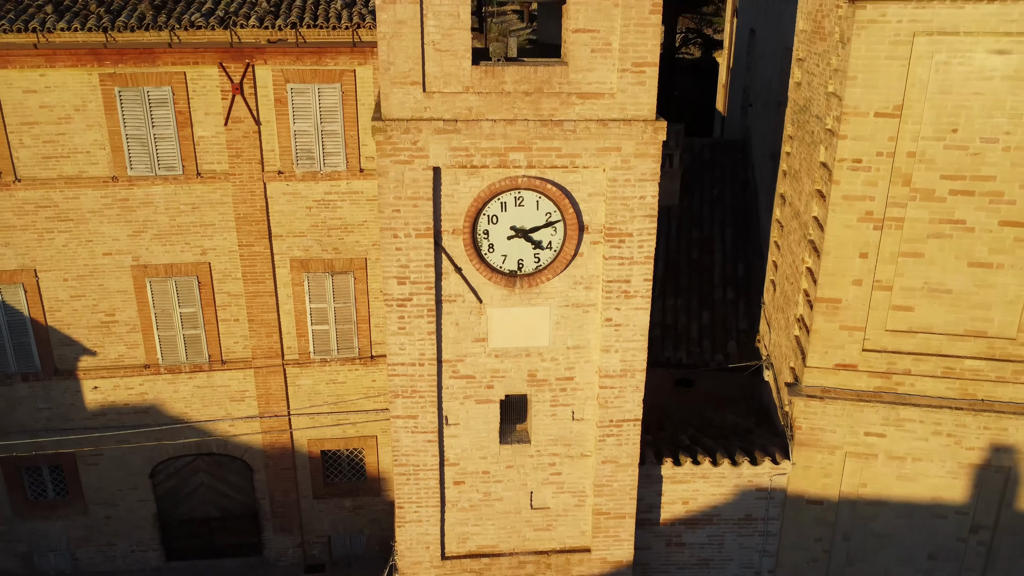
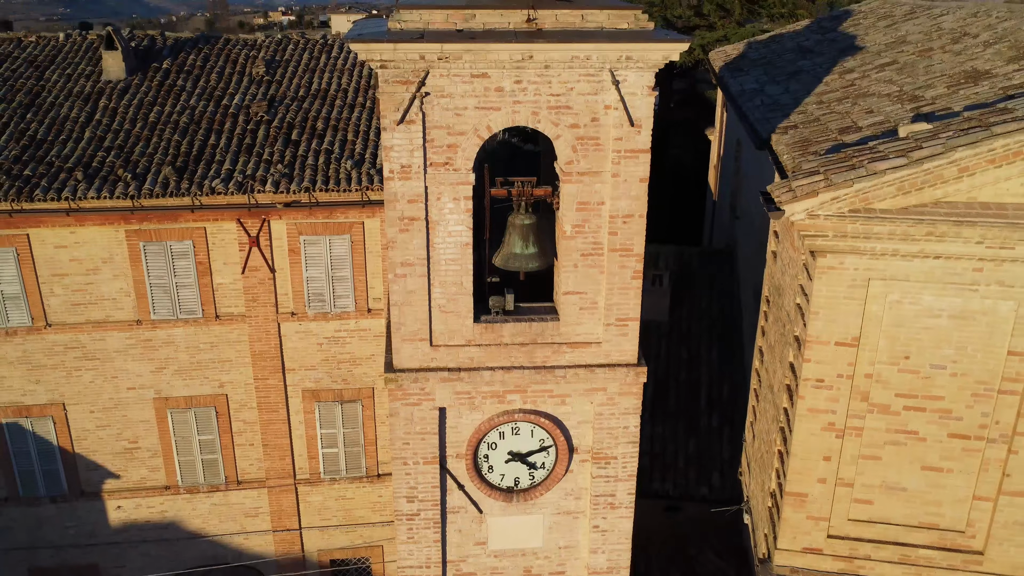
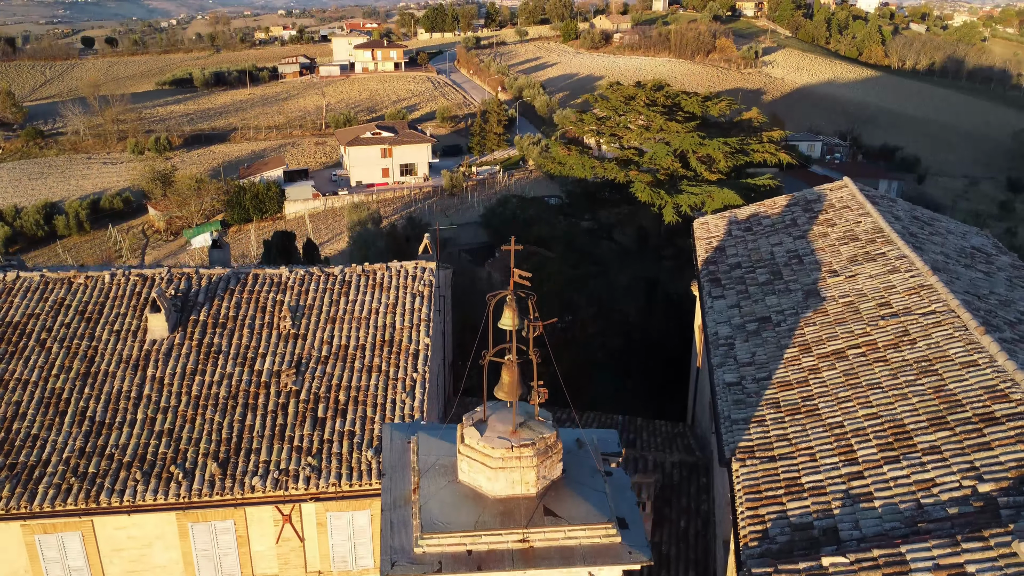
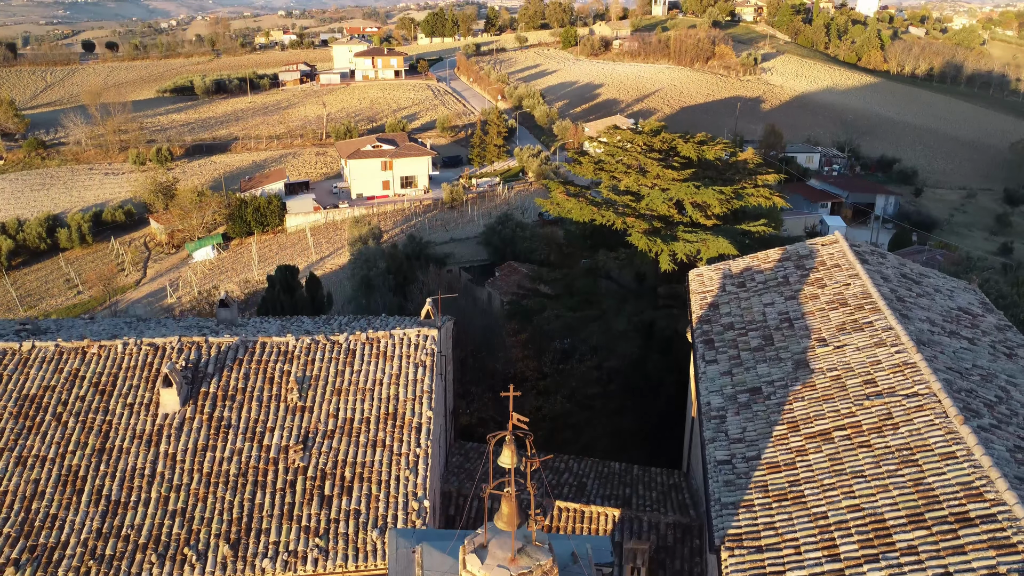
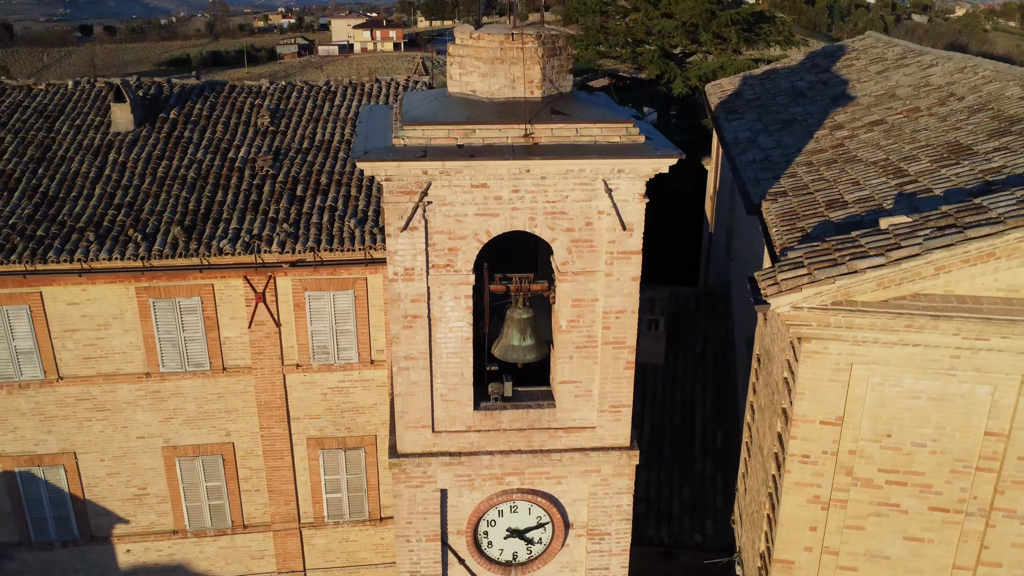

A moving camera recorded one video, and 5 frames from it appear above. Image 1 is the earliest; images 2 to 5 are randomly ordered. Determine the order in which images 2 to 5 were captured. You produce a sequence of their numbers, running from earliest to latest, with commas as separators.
2, 5, 3, 4
